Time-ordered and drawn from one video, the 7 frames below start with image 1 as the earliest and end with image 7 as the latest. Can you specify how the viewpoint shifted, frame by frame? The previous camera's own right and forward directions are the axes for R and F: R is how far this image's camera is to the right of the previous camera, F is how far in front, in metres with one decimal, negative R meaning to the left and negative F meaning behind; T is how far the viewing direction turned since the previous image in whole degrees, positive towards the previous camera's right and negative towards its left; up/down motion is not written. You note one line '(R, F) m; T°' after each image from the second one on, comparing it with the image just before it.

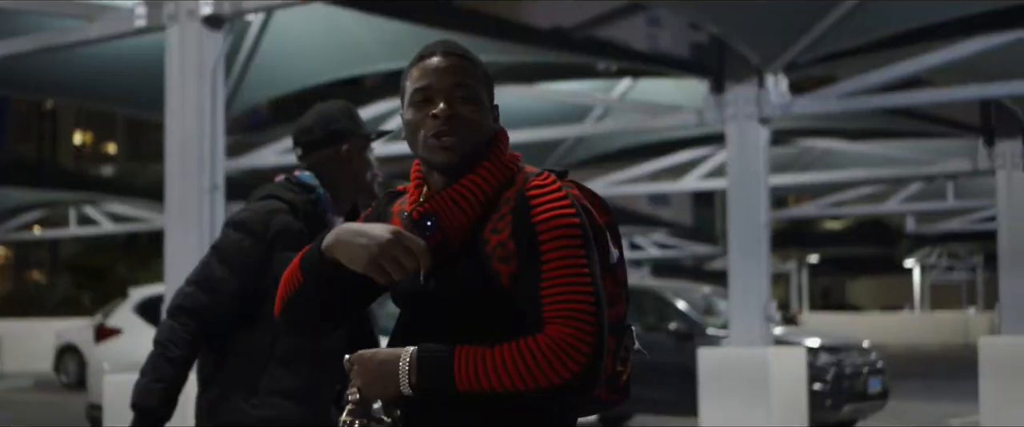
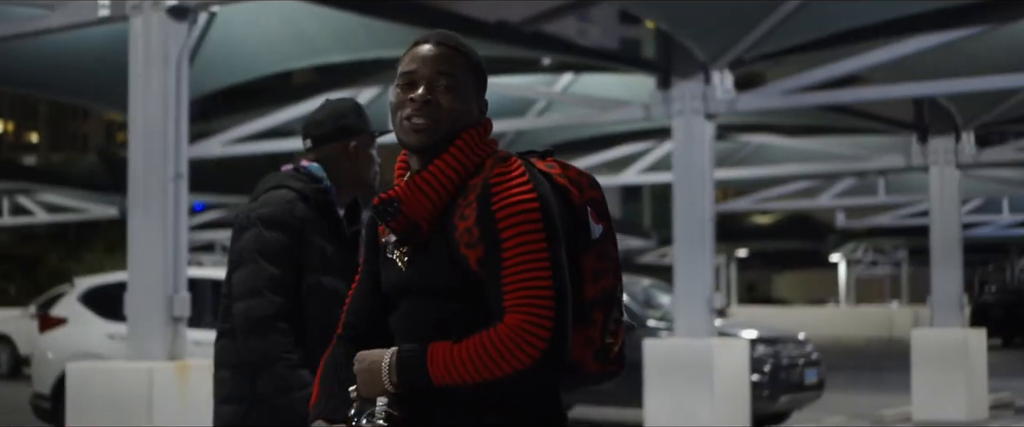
(-0.2, -0.1) m; +3°
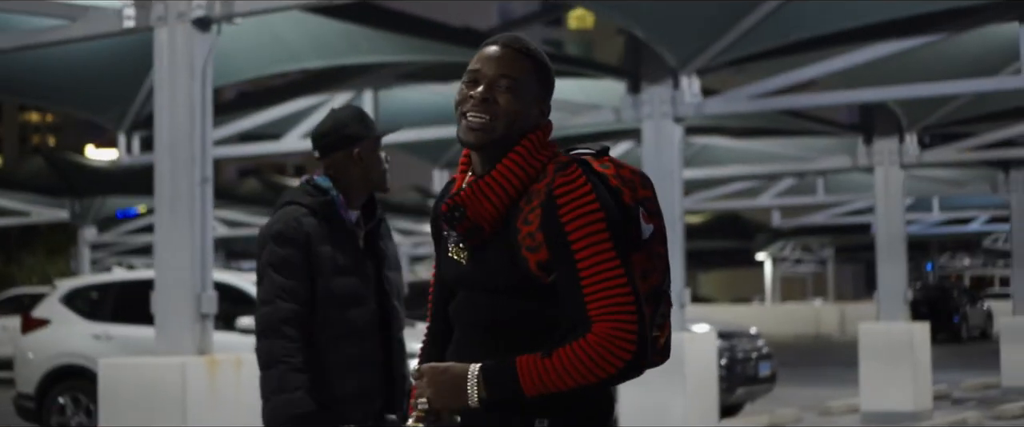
(-0.5, -0.5) m; +3°
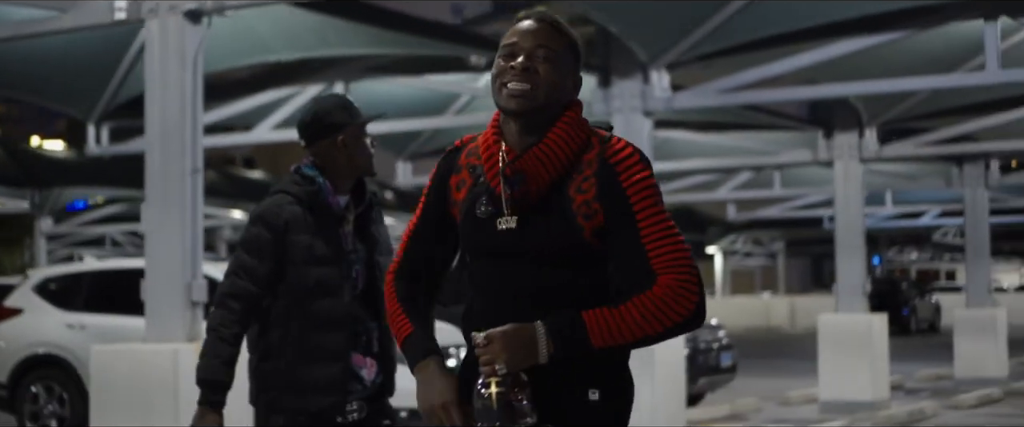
(-0.2, -0.2) m; +2°
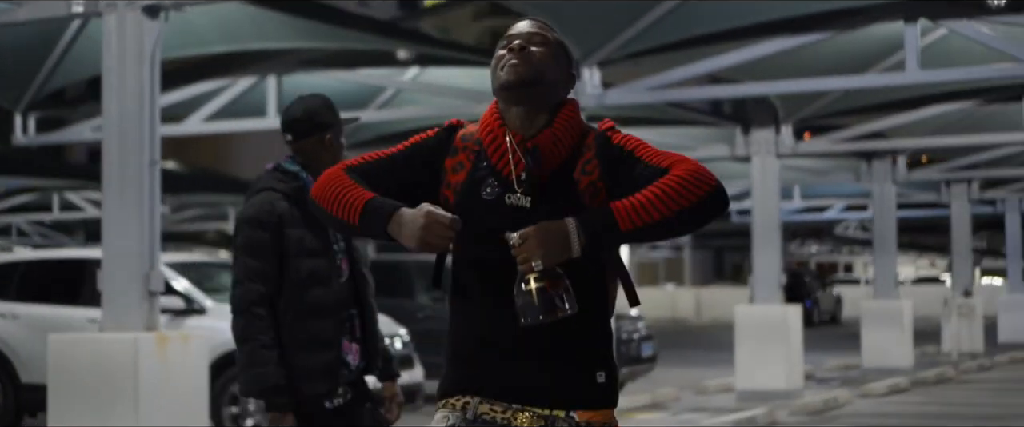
(-0.3, -0.3) m; +4°
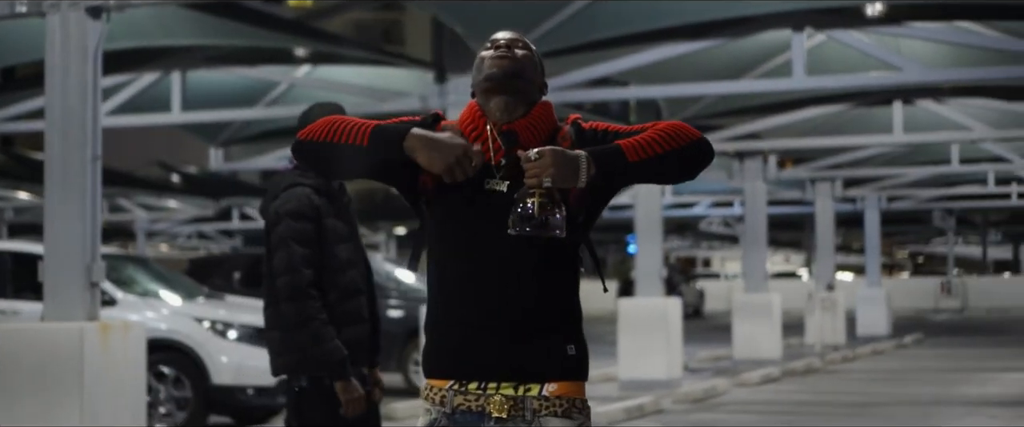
(-0.4, -0.5) m; +5°
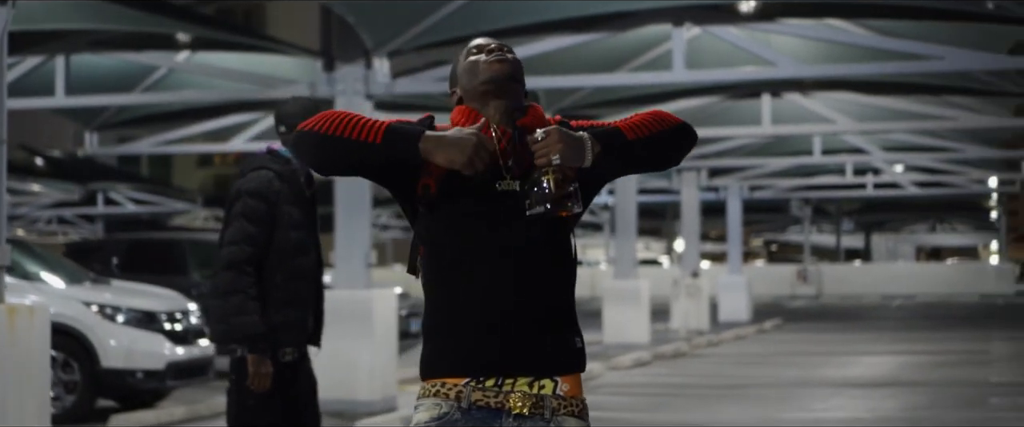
(-0.2, -0.3) m; +5°
